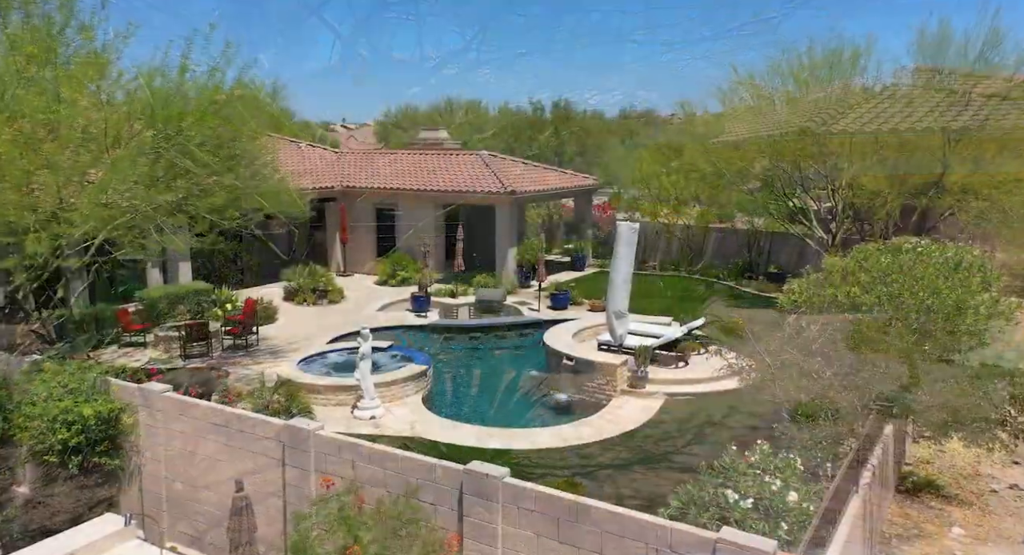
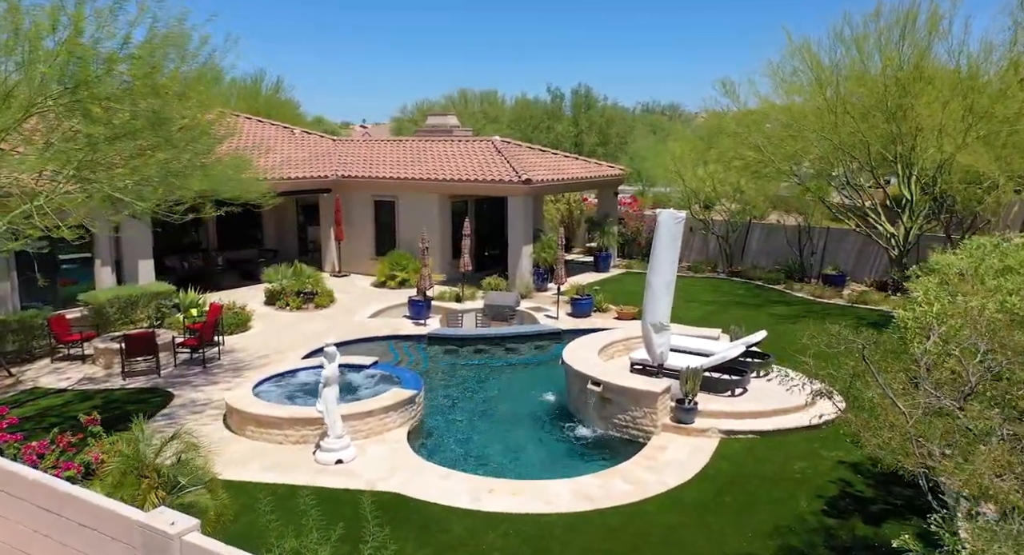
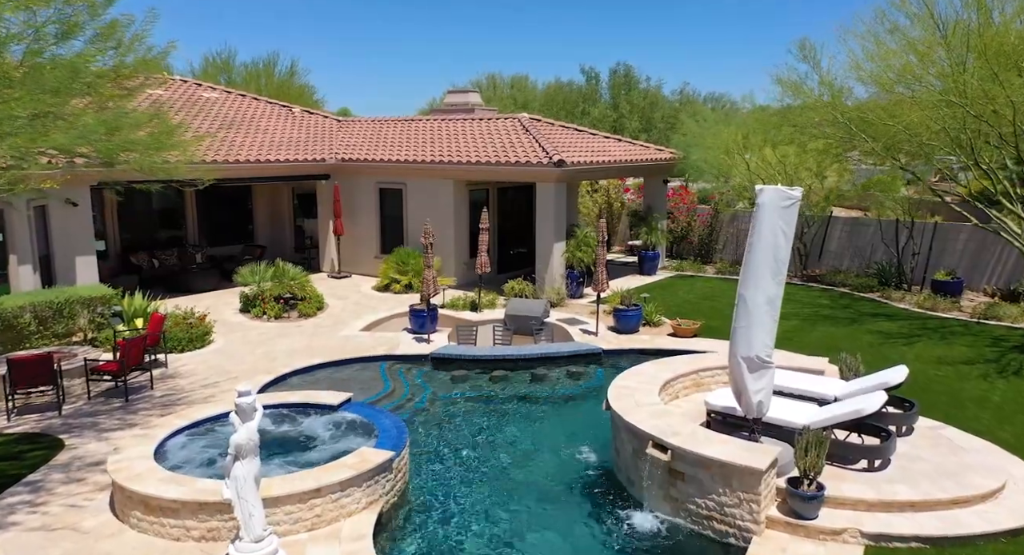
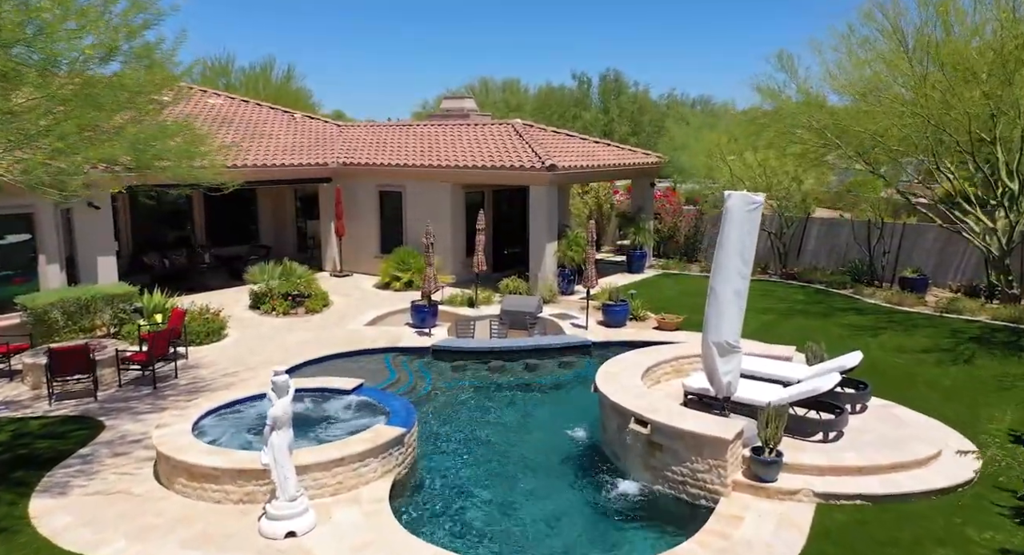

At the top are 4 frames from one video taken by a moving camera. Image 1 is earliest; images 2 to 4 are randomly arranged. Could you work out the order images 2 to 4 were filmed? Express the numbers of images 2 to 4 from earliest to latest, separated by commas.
2, 4, 3
